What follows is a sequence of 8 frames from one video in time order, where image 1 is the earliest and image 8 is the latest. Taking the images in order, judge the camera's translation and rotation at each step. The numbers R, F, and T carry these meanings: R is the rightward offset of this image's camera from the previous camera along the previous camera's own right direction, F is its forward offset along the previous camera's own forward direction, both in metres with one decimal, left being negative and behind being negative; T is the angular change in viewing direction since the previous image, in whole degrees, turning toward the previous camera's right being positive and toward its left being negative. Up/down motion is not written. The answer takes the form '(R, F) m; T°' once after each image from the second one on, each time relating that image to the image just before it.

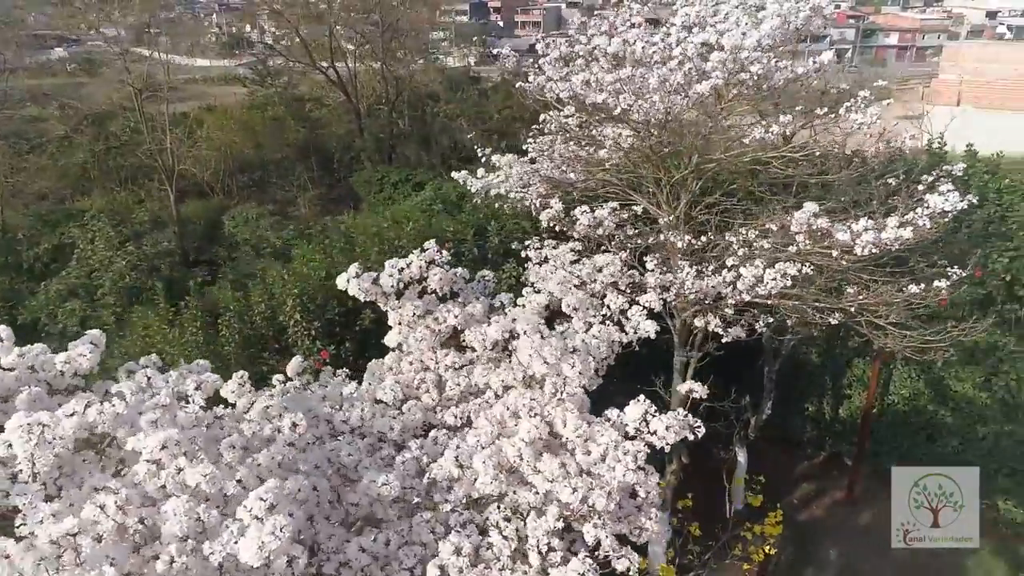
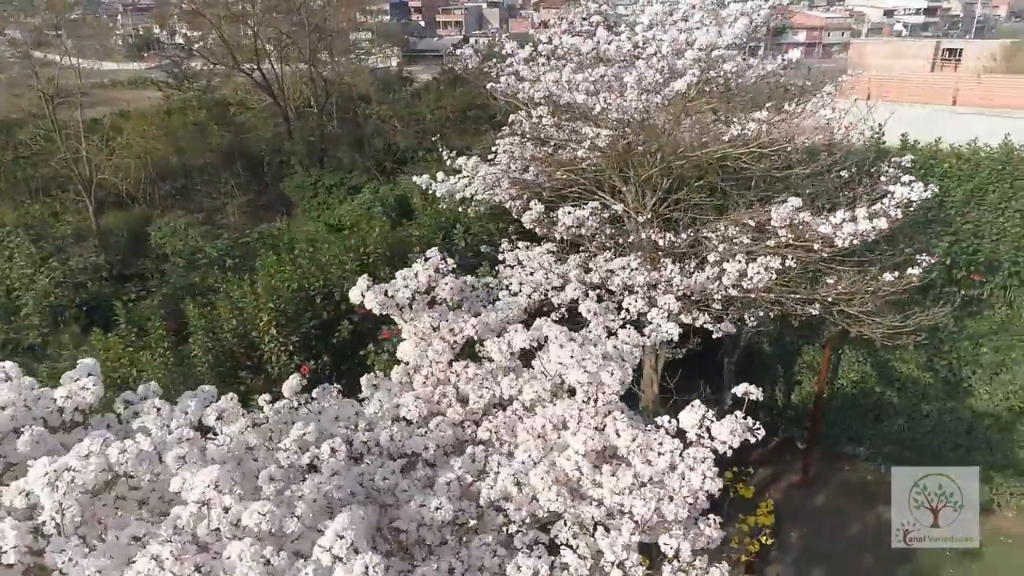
(-0.4, +0.1) m; +6°
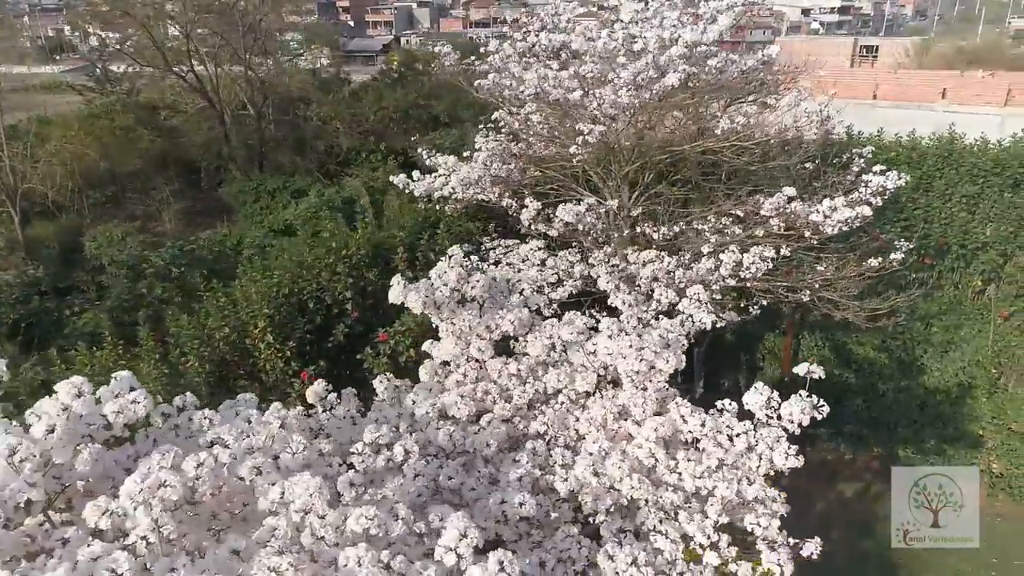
(-0.5, 0.0) m; +5°
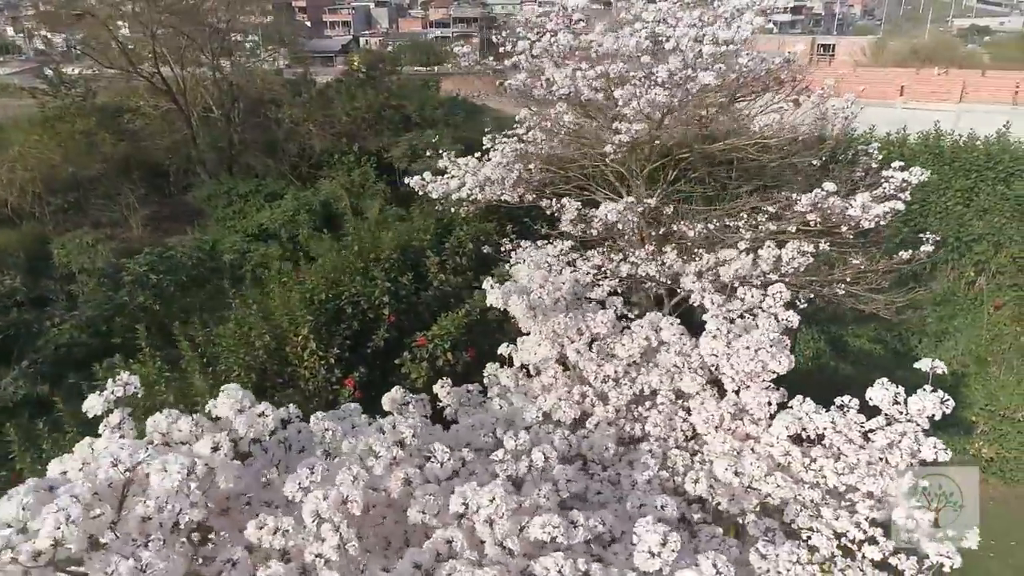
(-0.6, 0.0) m; +3°
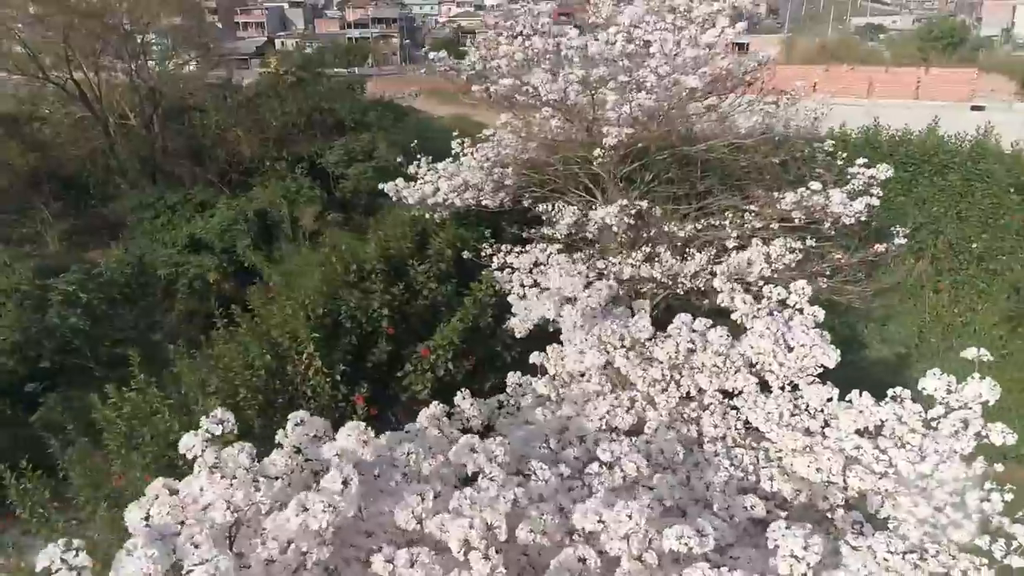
(-0.6, 0.0) m; +6°
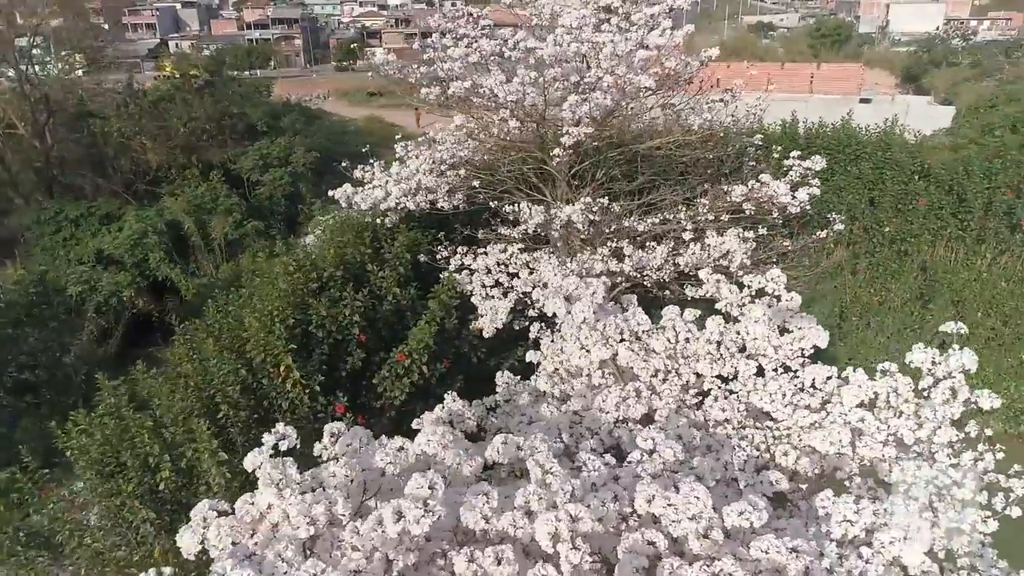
(-0.4, 0.0) m; +7°
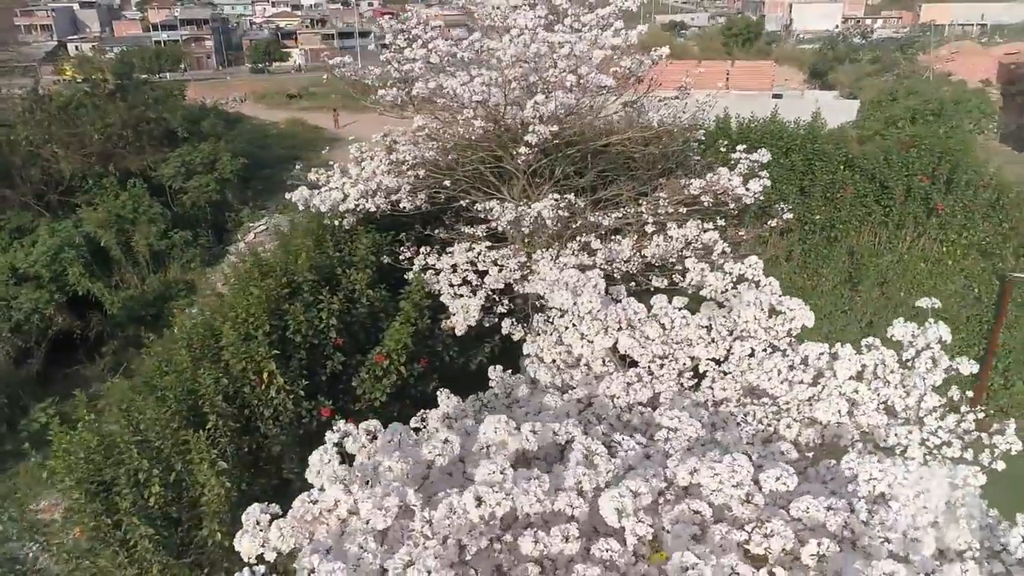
(-0.4, -0.1) m; +6°
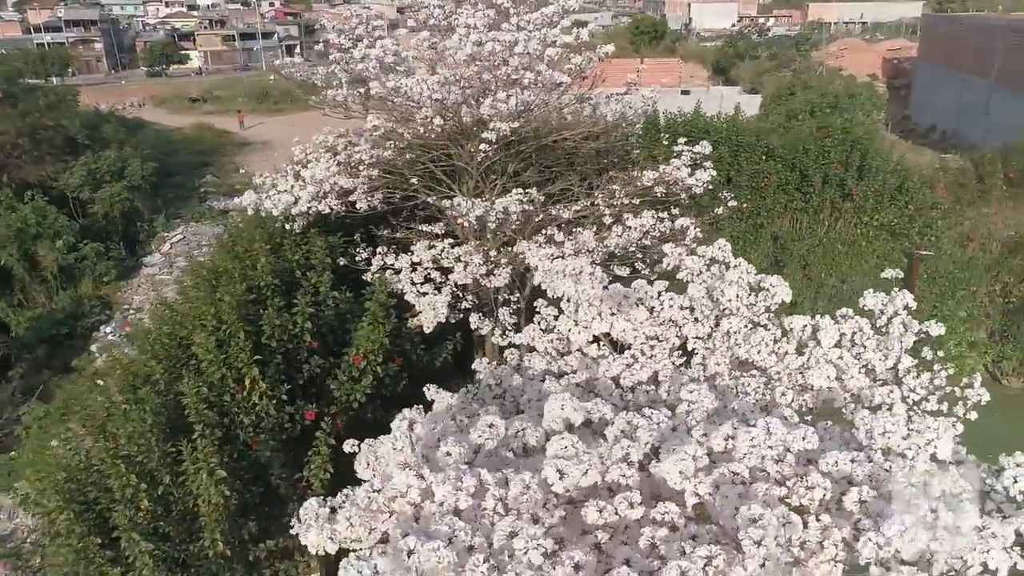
(-0.4, -0.1) m; +7°
